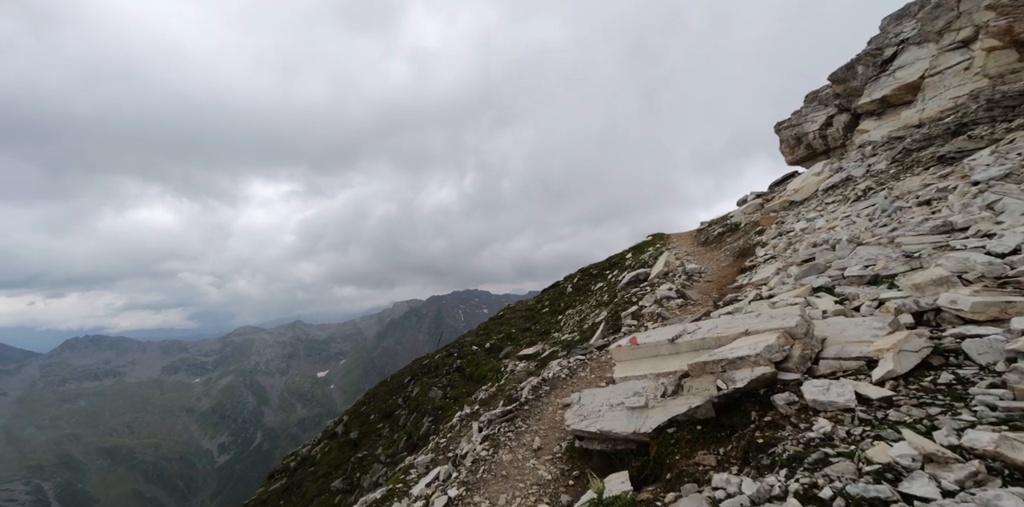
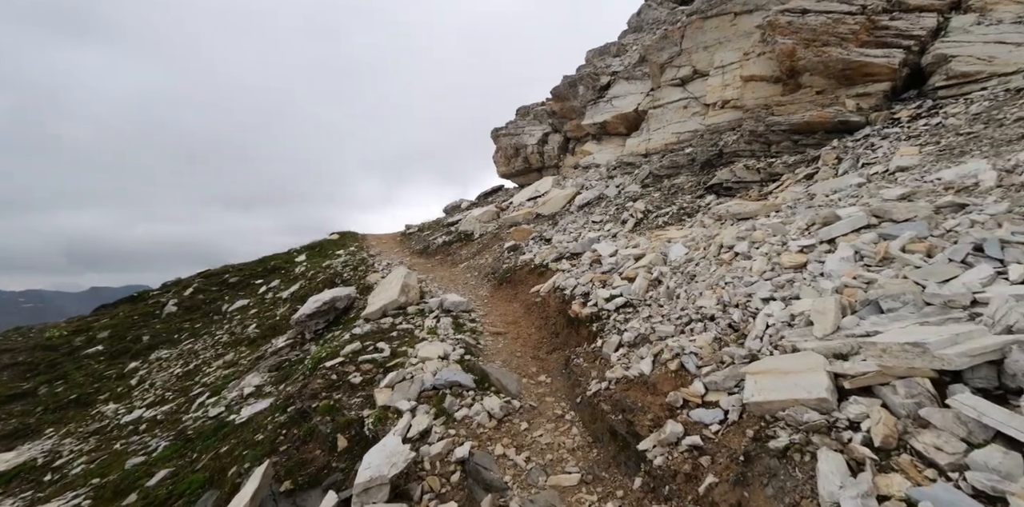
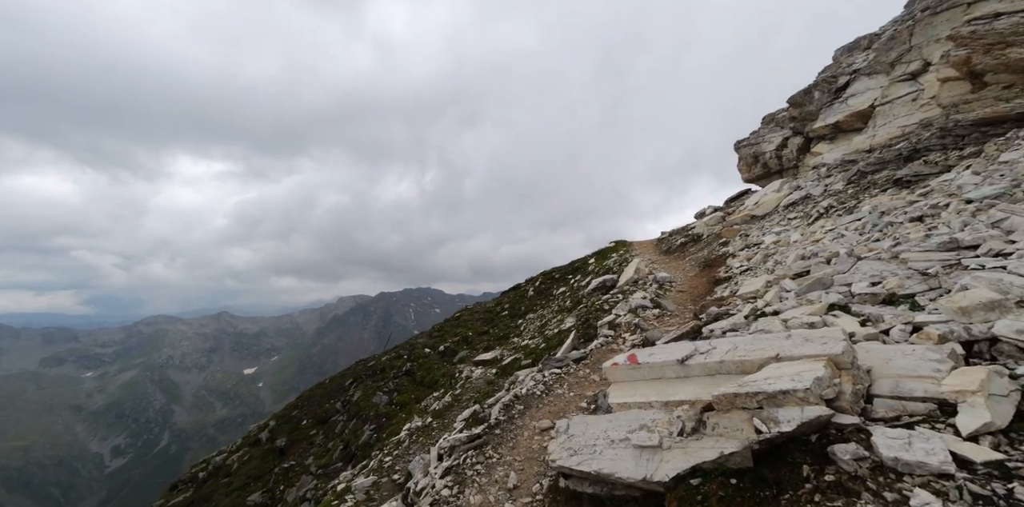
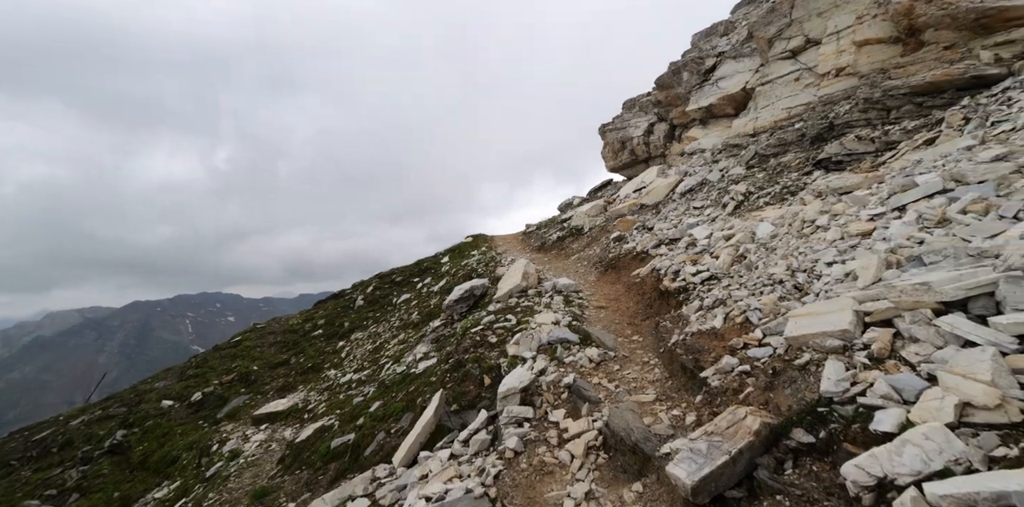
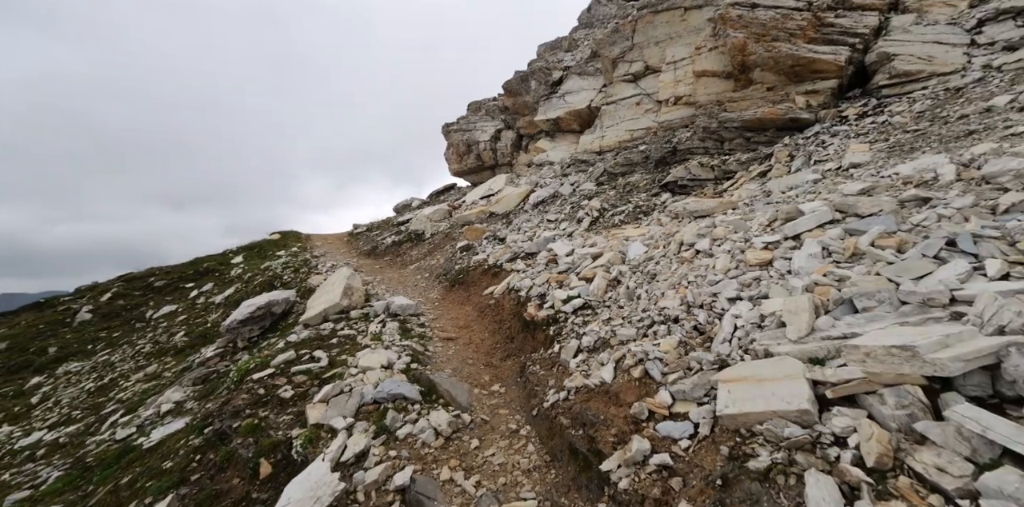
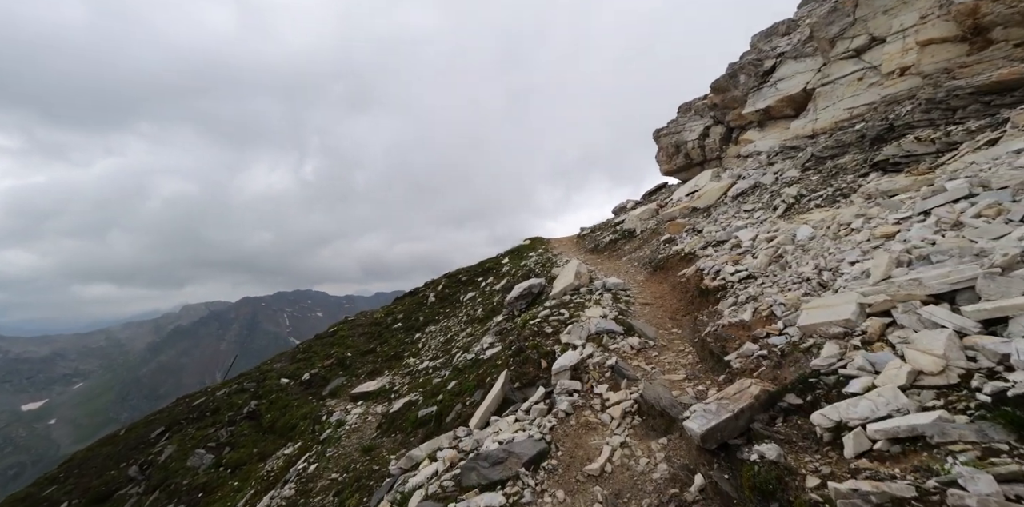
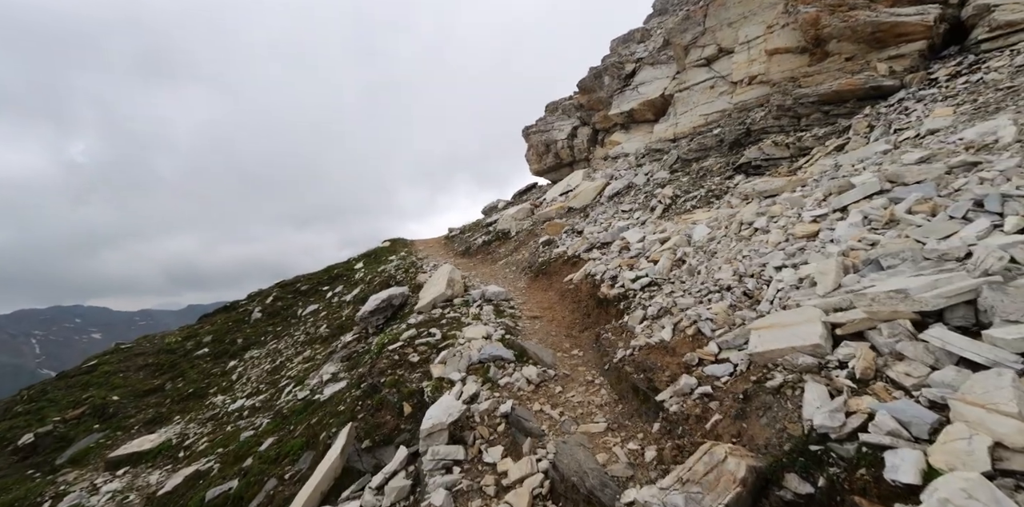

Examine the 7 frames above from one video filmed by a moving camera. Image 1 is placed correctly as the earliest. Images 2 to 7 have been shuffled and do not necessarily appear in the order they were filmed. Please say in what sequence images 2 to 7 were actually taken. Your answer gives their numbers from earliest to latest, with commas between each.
3, 6, 4, 7, 2, 5
